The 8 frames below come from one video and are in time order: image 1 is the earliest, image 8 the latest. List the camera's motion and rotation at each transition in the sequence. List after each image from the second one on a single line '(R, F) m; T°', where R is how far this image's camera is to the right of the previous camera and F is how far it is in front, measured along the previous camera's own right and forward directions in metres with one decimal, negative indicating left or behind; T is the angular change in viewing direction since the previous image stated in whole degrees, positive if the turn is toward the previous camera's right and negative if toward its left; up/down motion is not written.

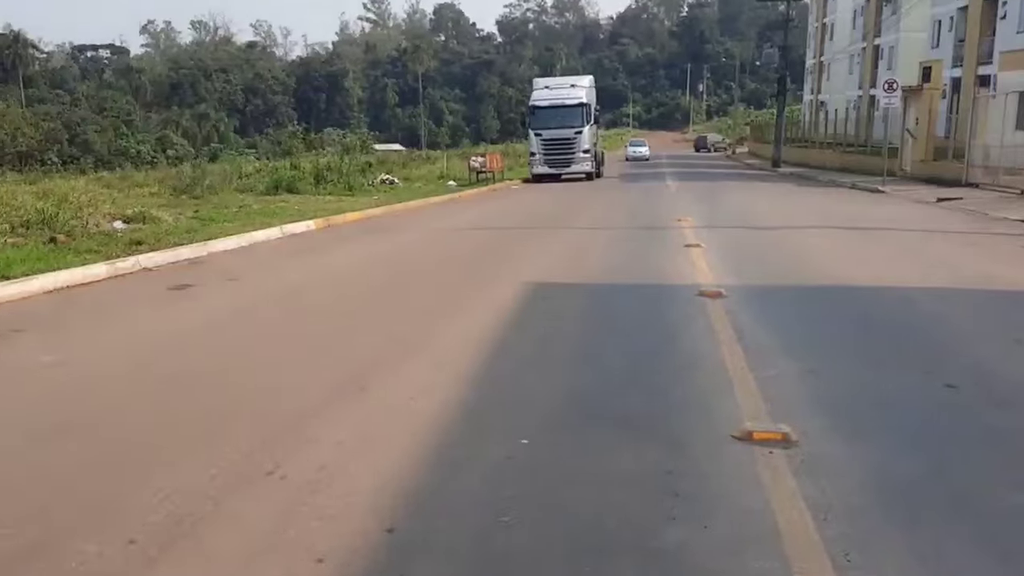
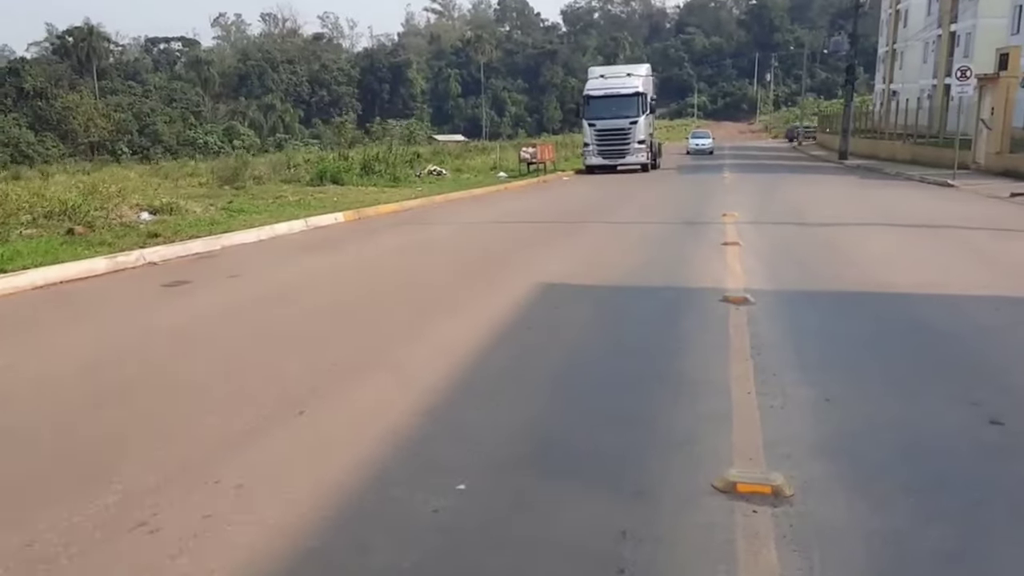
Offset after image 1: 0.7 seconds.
(+0.5, +0.8) m; -4°
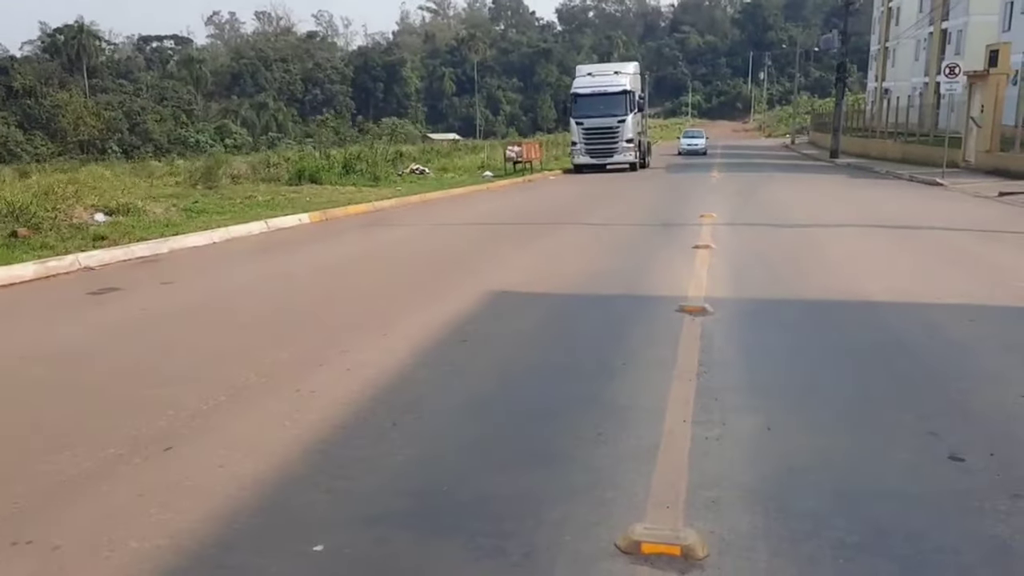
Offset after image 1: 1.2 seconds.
(+0.5, +0.6) m; 0°
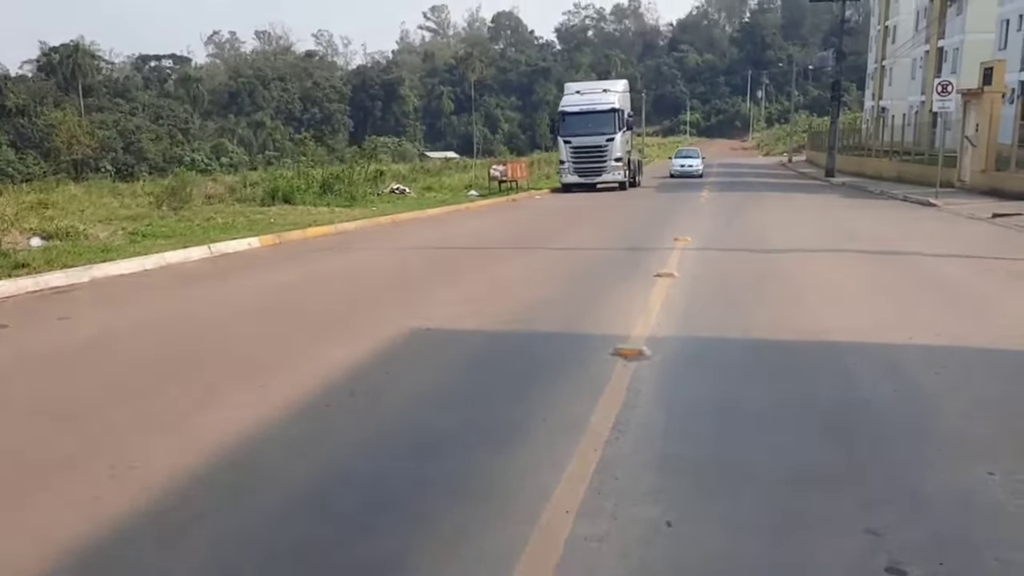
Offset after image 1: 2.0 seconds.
(+0.7, +0.9) m; 0°
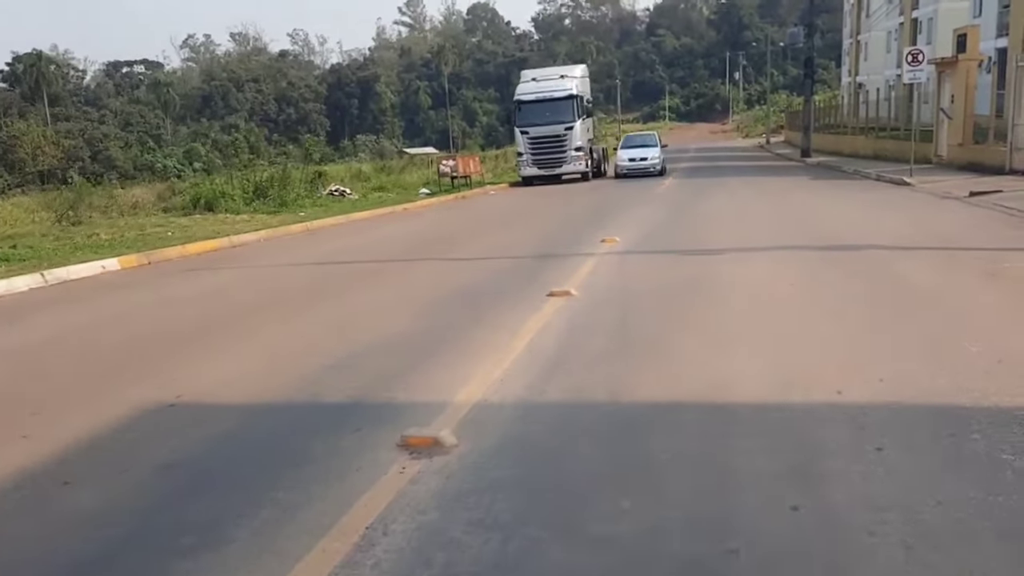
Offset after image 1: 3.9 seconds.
(+1.3, +2.2) m; +1°
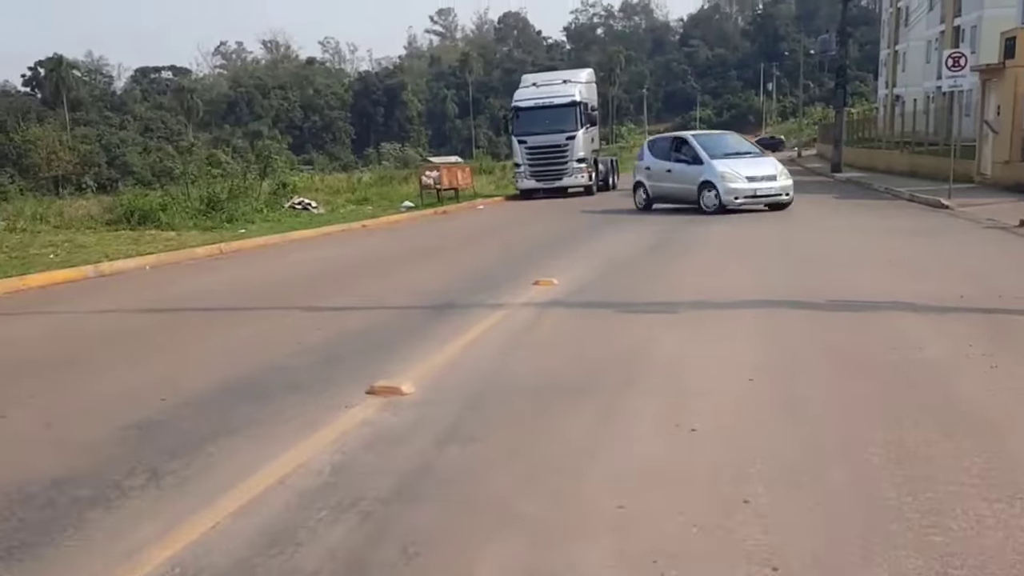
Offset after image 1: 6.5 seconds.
(+1.5, +3.3) m; -2°
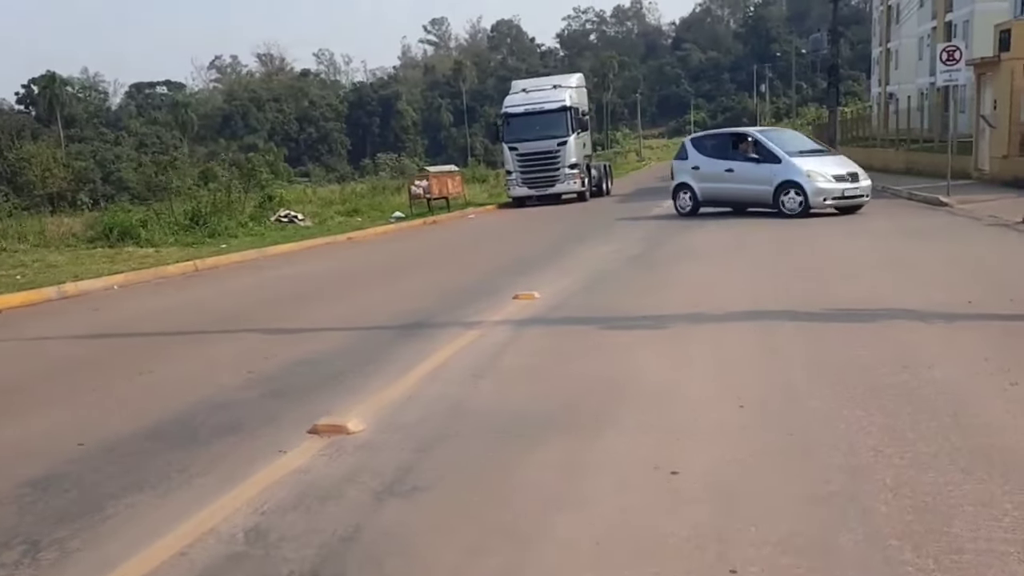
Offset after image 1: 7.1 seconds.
(+0.2, +0.7) m; 0°
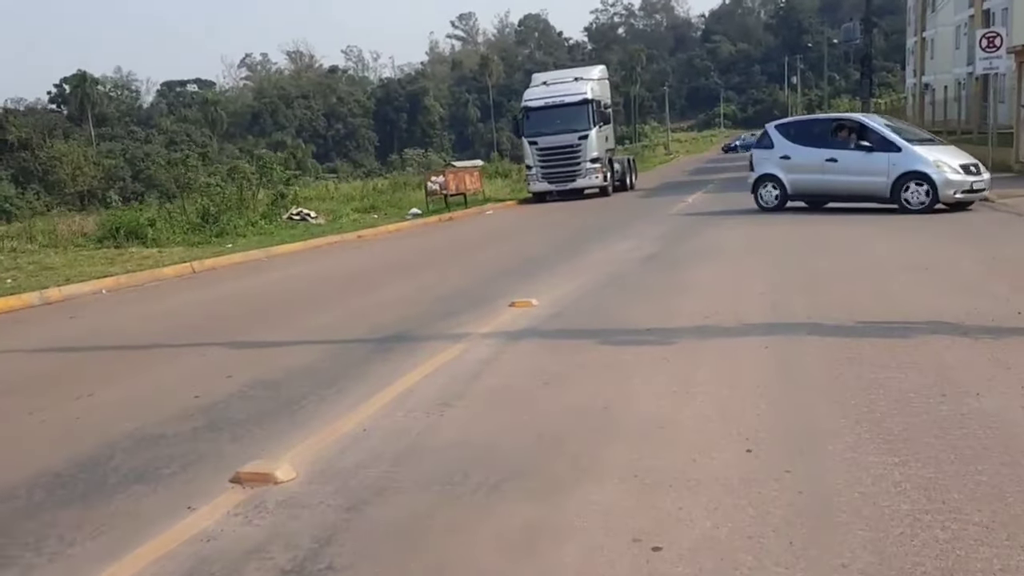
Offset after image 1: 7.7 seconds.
(+0.3, +0.8) m; -2°
